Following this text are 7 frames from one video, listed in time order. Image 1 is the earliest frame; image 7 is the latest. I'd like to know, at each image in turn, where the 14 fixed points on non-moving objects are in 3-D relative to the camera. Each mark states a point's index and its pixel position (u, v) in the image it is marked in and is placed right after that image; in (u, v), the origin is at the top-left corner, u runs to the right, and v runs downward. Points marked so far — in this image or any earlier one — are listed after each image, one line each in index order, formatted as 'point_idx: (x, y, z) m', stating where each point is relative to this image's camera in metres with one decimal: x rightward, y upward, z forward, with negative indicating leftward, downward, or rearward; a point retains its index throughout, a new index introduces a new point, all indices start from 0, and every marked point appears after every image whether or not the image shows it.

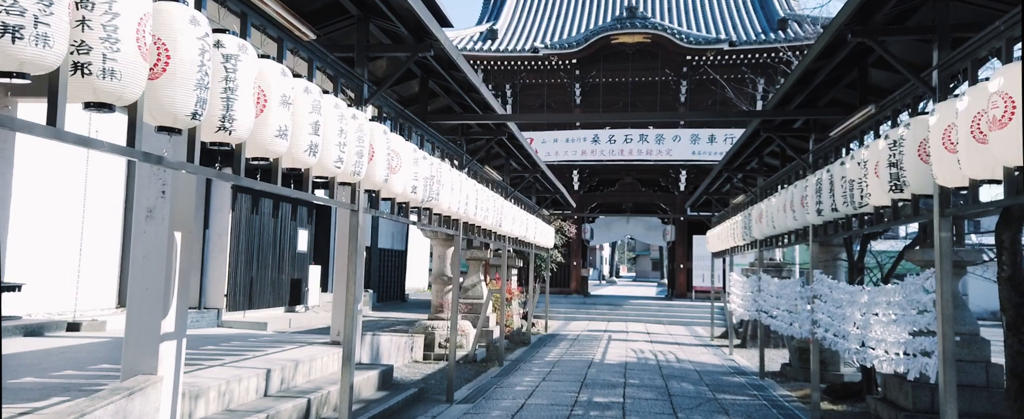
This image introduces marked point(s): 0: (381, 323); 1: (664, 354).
0: (-2.8, -2.4, +15.9) m
1: (+2.6, -2.5, +13.0) m
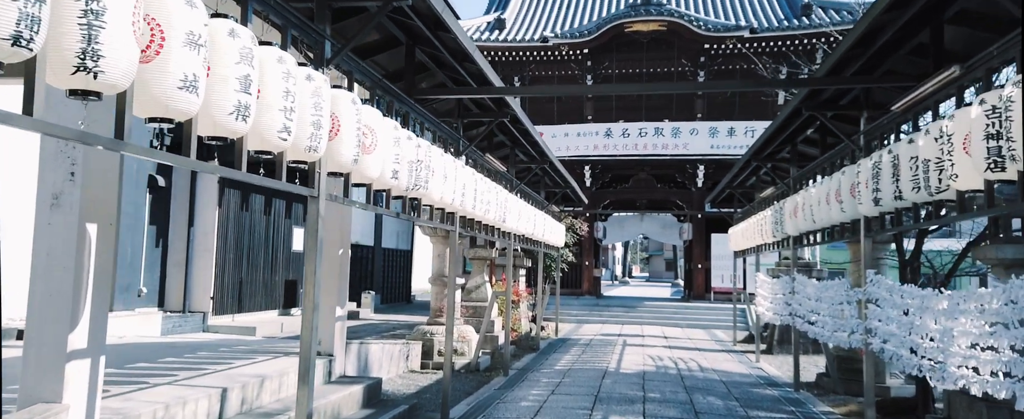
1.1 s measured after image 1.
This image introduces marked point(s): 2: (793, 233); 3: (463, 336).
0: (-2.6, -2.3, +14.9) m
1: (+2.7, -2.4, +12.0) m
2: (+3.5, -0.3, +9.3) m
3: (-0.7, -1.8, +10.5) m
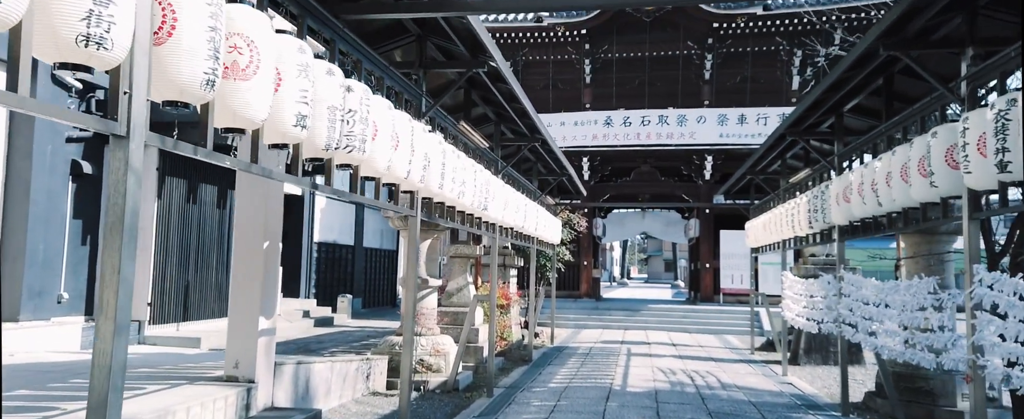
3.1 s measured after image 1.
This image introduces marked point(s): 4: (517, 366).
0: (-2.8, -2.2, +13.2) m
1: (+2.6, -2.3, +10.2) m
2: (+3.4, -0.1, +7.5) m
3: (-0.8, -1.6, +8.8) m
4: (+0.1, -2.3, +11.1) m
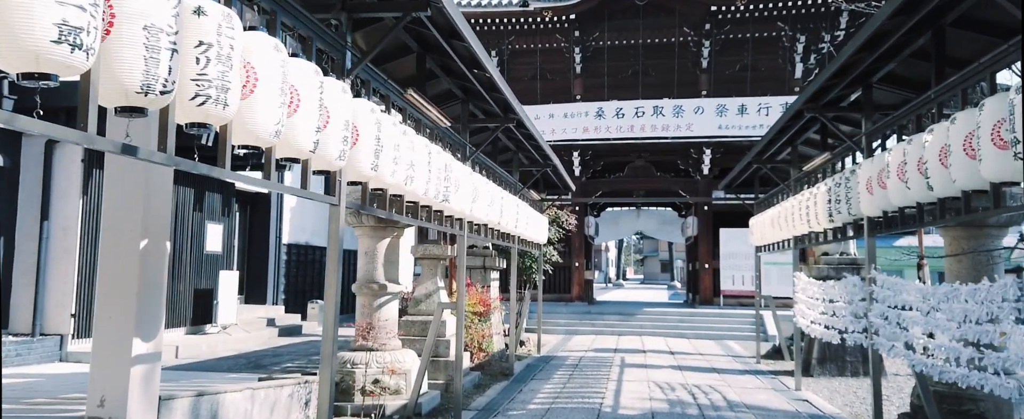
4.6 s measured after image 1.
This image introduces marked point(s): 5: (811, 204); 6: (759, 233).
0: (-3.1, -2.2, +11.8) m
1: (+2.3, -2.2, +9.0) m
2: (+3.1, 0.0, +6.3) m
3: (-1.1, -1.6, +7.5) m
4: (-0.2, -2.3, +9.8) m
5: (+3.4, +0.1, +8.7) m
6: (+3.9, -0.4, +12.0) m
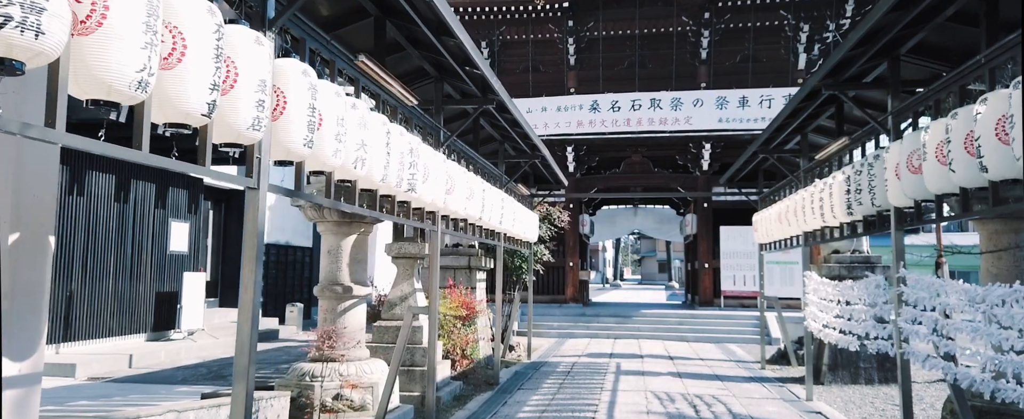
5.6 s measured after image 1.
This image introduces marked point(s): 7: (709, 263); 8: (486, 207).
0: (-3.3, -2.1, +11.0) m
1: (+2.1, -2.1, +8.1) m
2: (+2.9, +0.1, +5.4) m
3: (-1.3, -1.5, +6.6) m
4: (-0.4, -2.2, +9.0) m
5: (+3.3, +0.1, +7.8) m
6: (+3.8, -0.3, +11.2) m
7: (+4.6, -1.3, +17.7) m
8: (-0.3, 0.0, +8.4) m
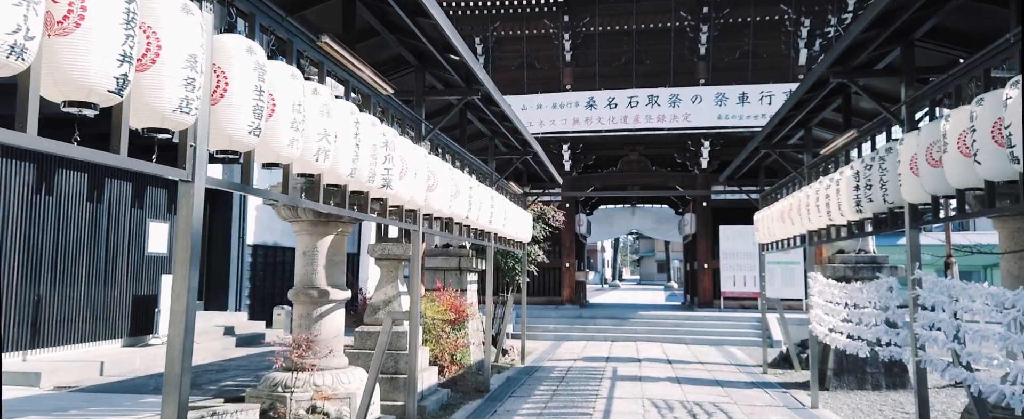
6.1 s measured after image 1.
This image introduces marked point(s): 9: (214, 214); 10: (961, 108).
0: (-3.4, -2.1, +10.6) m
1: (+2.0, -2.1, +7.7) m
2: (+2.8, +0.1, +5.0) m
3: (-1.4, -1.5, +6.2) m
4: (-0.5, -2.2, +8.5) m
5: (+3.1, +0.2, +7.4) m
6: (+3.6, -0.3, +10.7) m
7: (+4.5, -1.2, +17.2) m
8: (-0.4, 0.0, +8.0) m
9: (-5.7, -0.1, +14.3) m
10: (+2.6, +0.6, +4.4) m
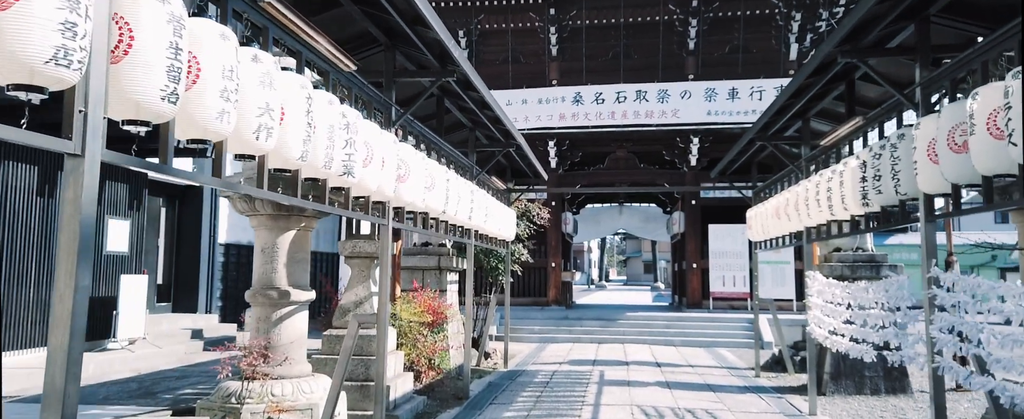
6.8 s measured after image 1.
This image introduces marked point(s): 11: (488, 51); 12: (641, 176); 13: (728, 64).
0: (-3.7, -2.1, +10.0) m
1: (+1.8, -2.0, +7.2) m
2: (+2.6, +0.1, +4.5) m
3: (-1.6, -1.4, +5.7) m
4: (-0.7, -2.1, +8.0) m
5: (+3.0, +0.2, +6.9) m
6: (+3.4, -0.2, +10.3) m
7: (+4.1, -1.2, +16.8) m
8: (-0.6, +0.1, +7.4) m
9: (-6.0, 0.0, +13.6) m
10: (+2.5, +0.6, +3.9) m
11: (-0.6, +3.9, +18.4) m
12: (+3.1, +0.8, +17.8) m
13: (+5.2, +3.5, +18.0) m
